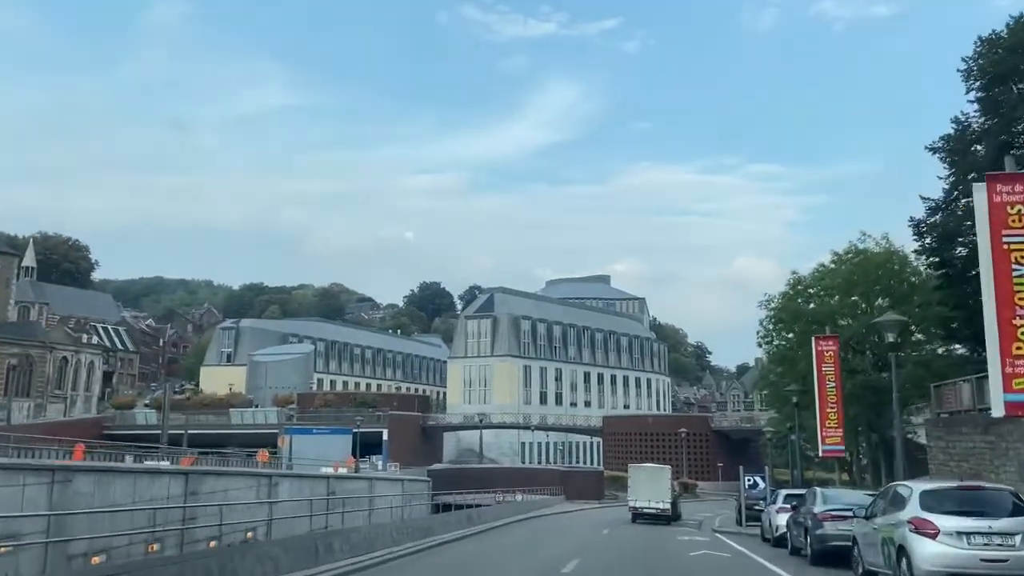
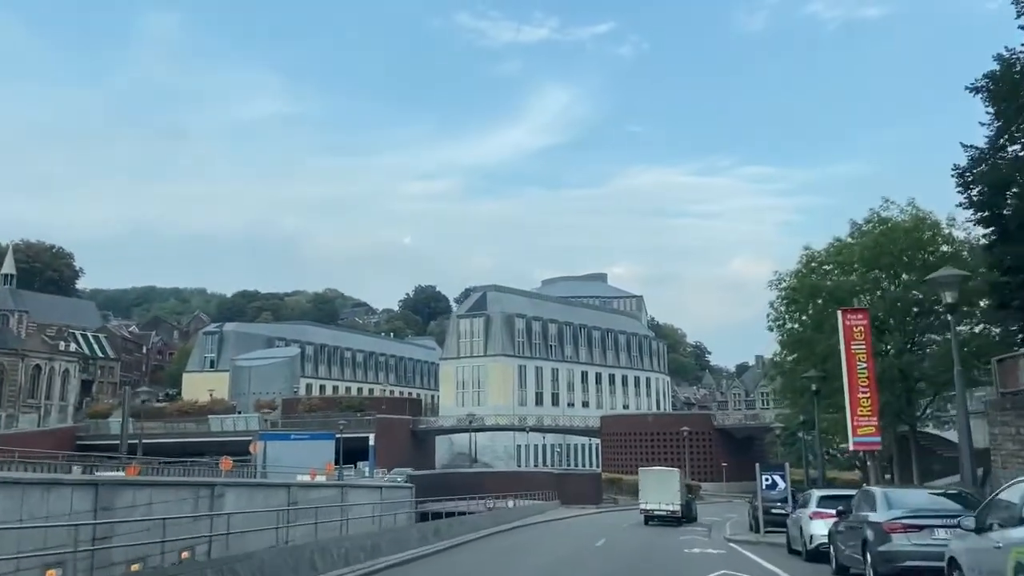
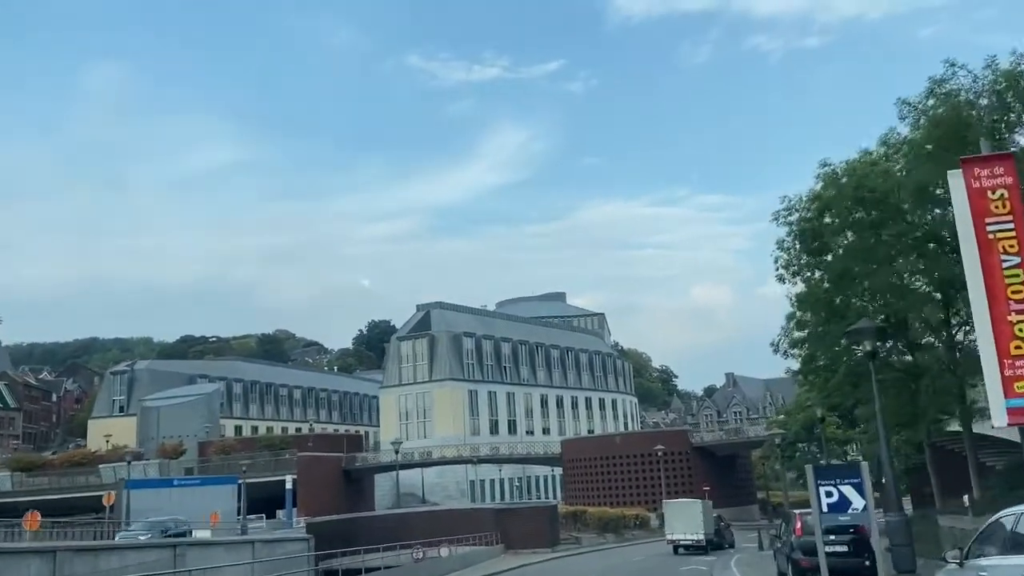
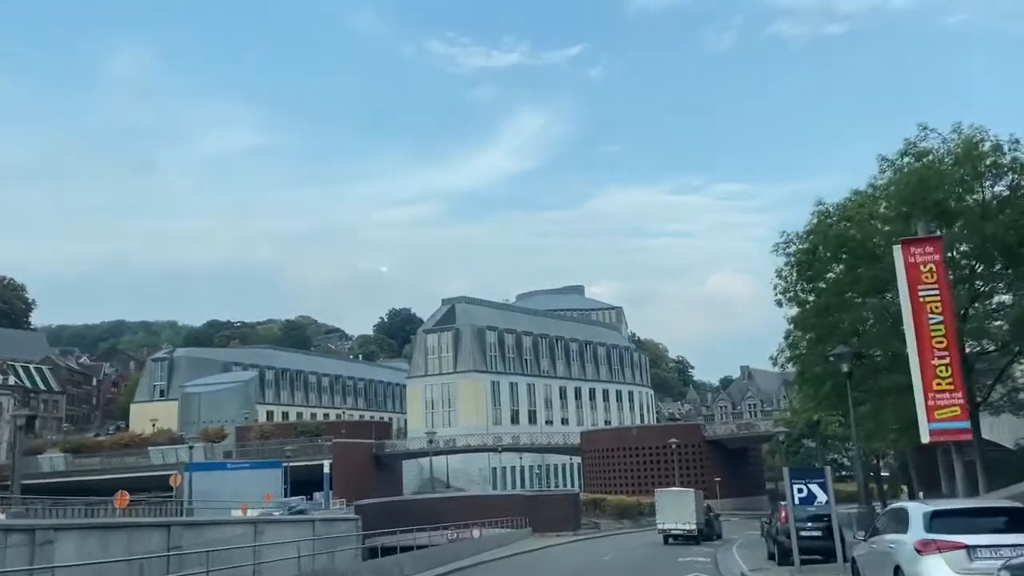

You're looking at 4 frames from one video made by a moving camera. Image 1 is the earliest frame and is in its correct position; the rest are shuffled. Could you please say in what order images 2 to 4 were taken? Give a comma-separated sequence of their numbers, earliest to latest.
2, 4, 3
